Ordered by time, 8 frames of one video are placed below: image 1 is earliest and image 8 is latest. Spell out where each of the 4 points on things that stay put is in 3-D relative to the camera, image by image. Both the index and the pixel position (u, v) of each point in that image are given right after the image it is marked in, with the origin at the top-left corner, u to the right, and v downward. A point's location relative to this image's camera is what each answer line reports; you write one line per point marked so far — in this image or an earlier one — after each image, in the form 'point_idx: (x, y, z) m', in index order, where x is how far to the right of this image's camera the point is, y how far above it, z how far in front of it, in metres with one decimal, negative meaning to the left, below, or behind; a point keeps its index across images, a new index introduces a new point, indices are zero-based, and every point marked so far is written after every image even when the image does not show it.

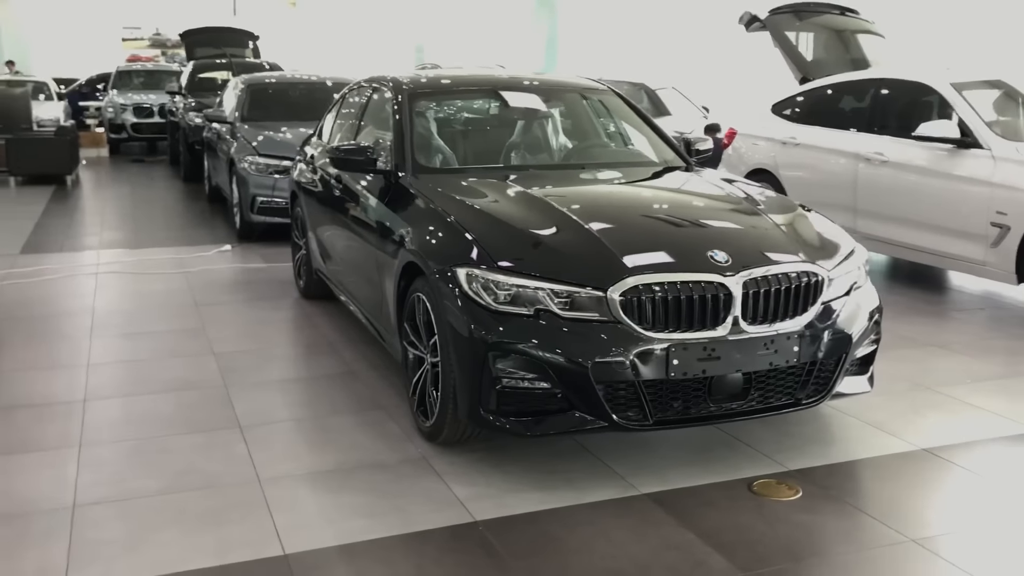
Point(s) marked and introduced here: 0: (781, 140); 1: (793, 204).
0: (+1.7, +1.0, +6.4) m
1: (+0.9, +0.3, +3.5) m
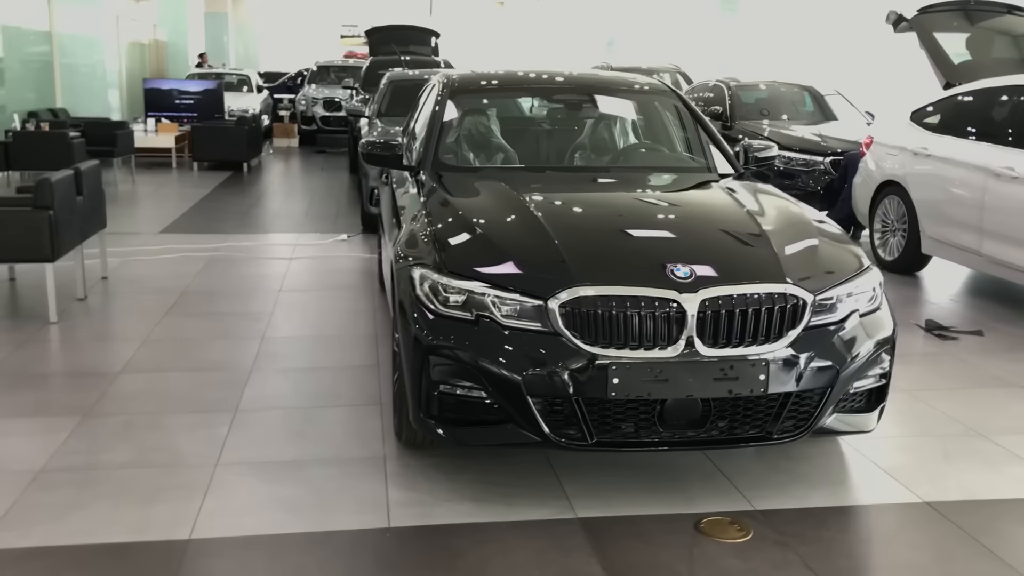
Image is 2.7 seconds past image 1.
0: (+2.4, +0.8, +5.9) m
1: (+0.9, +0.3, +3.2) m
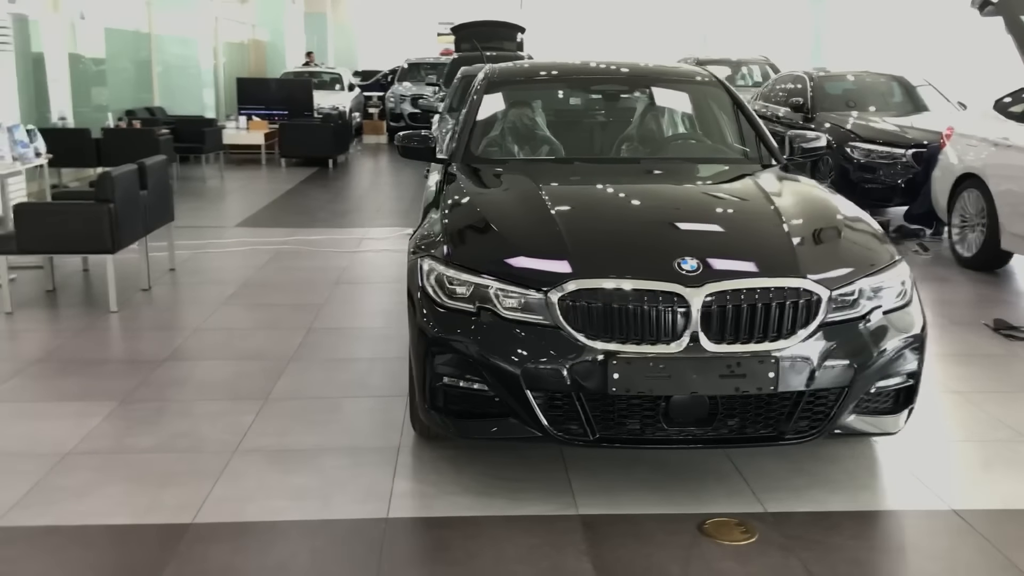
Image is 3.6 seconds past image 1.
0: (+2.7, +0.8, +5.6) m
1: (+1.0, +0.3, +3.1) m
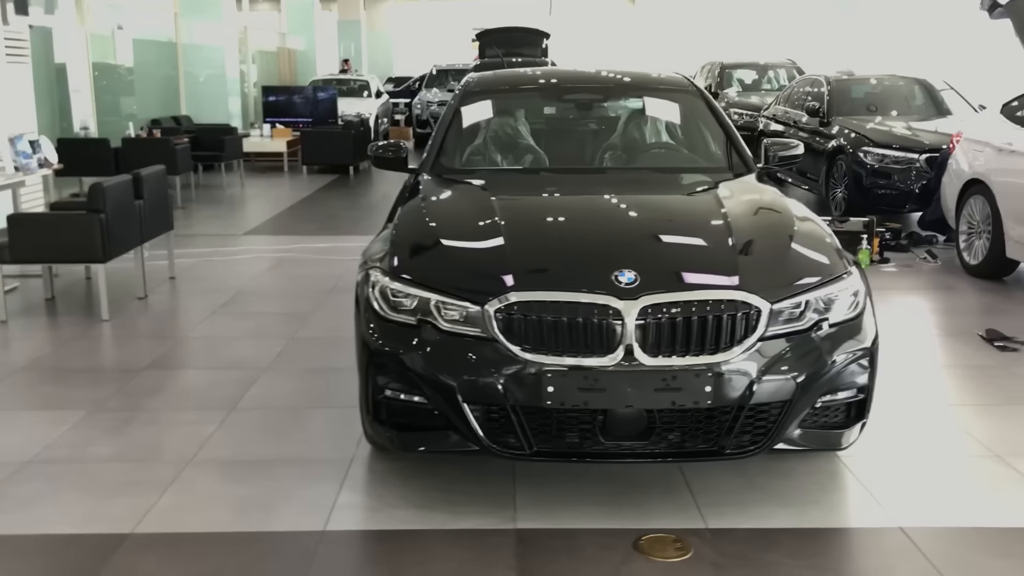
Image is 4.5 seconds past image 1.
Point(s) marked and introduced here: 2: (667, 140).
0: (+2.7, +0.8, +5.5) m
1: (+0.8, +0.2, +3.1) m
2: (+0.6, +0.6, +4.0) m
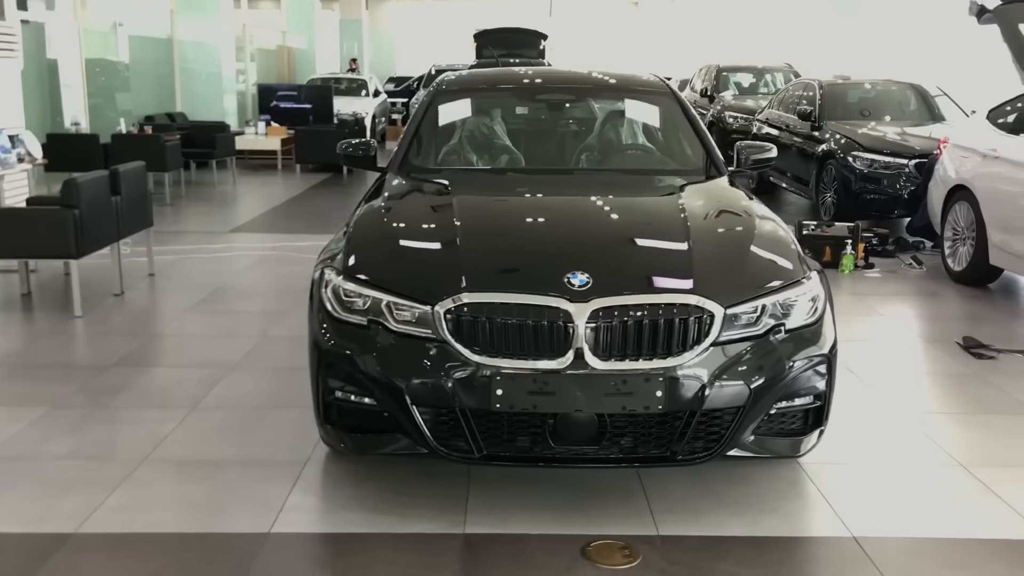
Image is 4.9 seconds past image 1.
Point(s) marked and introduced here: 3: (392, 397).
0: (+2.6, +0.8, +5.5) m
1: (+0.7, +0.2, +3.0) m
2: (+0.5, +0.6, +4.0) m
3: (-0.3, -0.3, +2.5) m
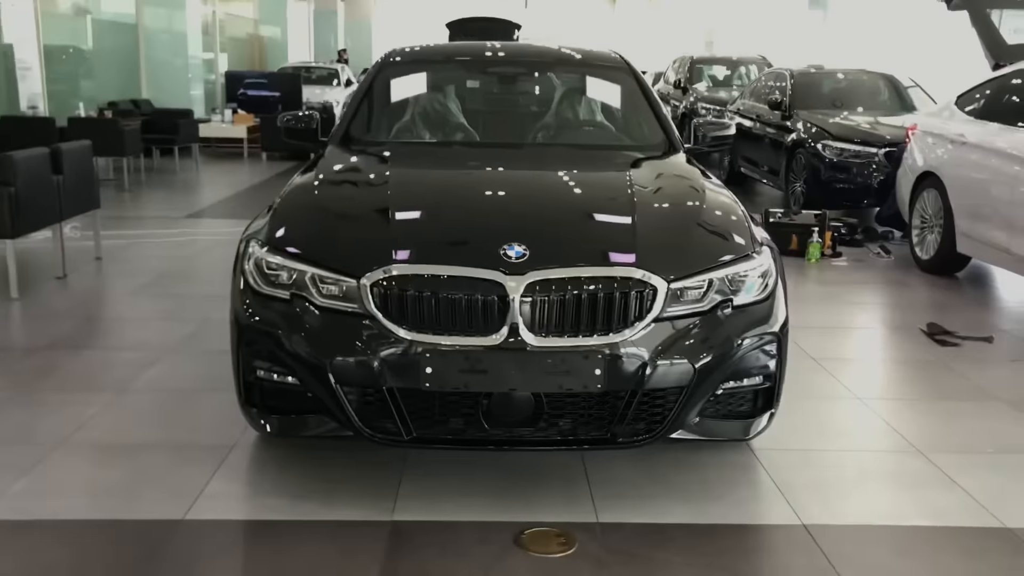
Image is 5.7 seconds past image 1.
0: (+2.4, +0.8, +5.4) m
1: (+0.6, +0.3, +2.9) m
2: (+0.3, +0.7, +3.9) m
3: (-0.5, -0.2, +2.4) m
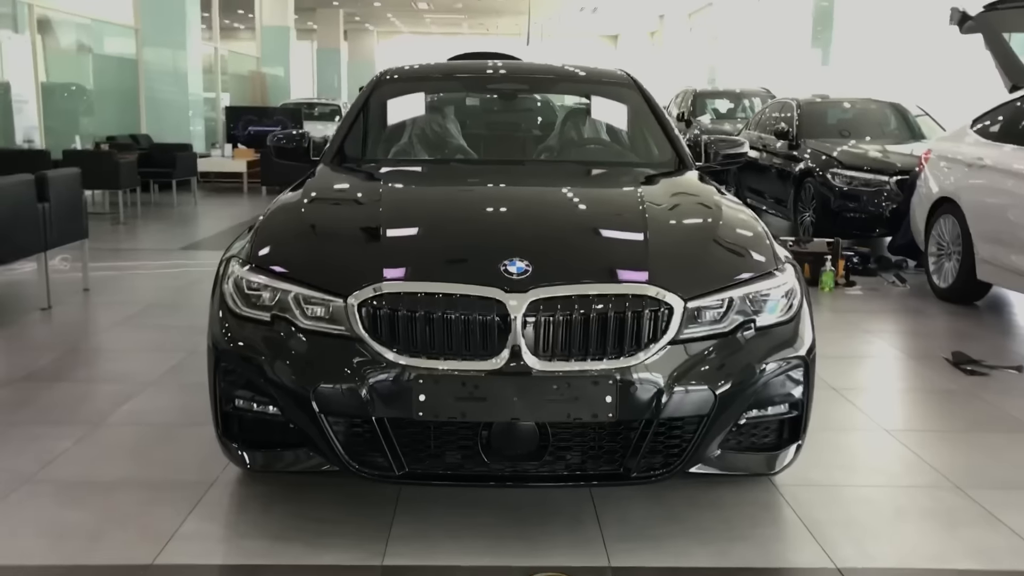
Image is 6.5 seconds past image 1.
0: (+2.4, +0.7, +5.2) m
1: (+0.6, +0.2, +2.7) m
2: (+0.3, +0.6, +3.7) m
3: (-0.5, -0.3, +2.2) m
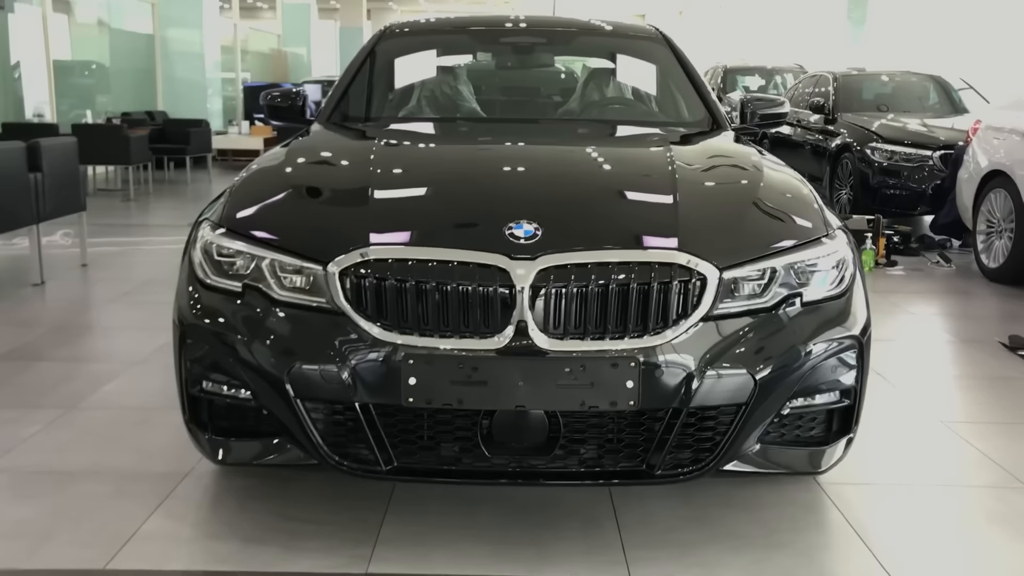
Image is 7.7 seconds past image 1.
0: (+2.5, +0.8, +4.8) m
1: (+0.6, +0.3, +2.4) m
2: (+0.4, +0.6, +3.4) m
3: (-0.4, -0.2, +1.9) m
